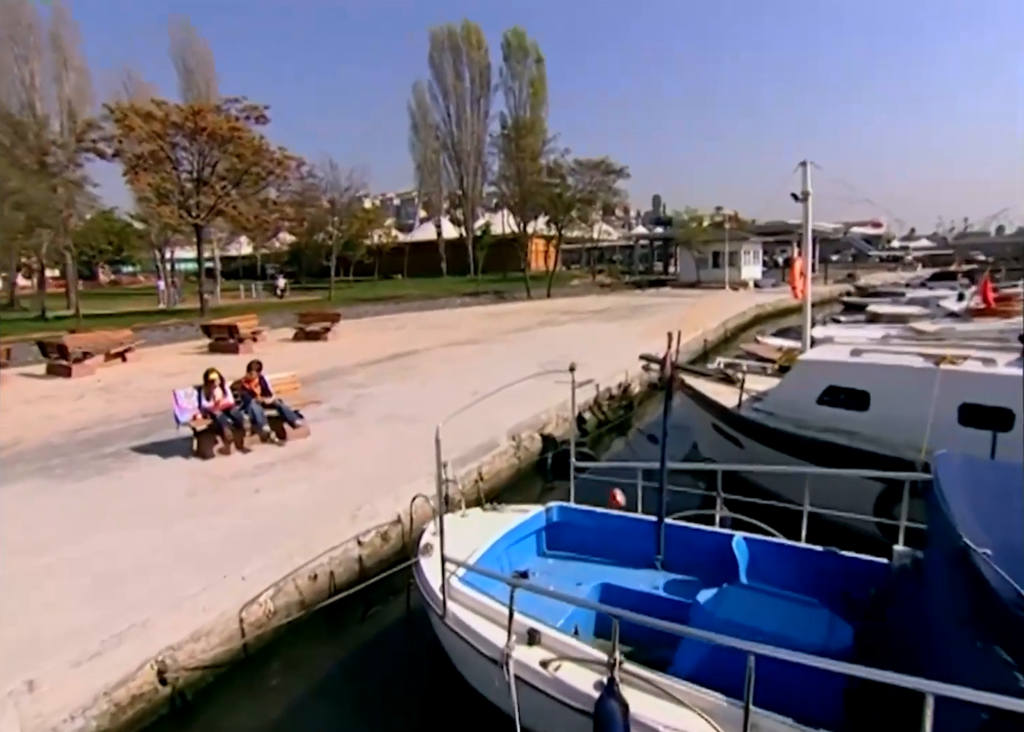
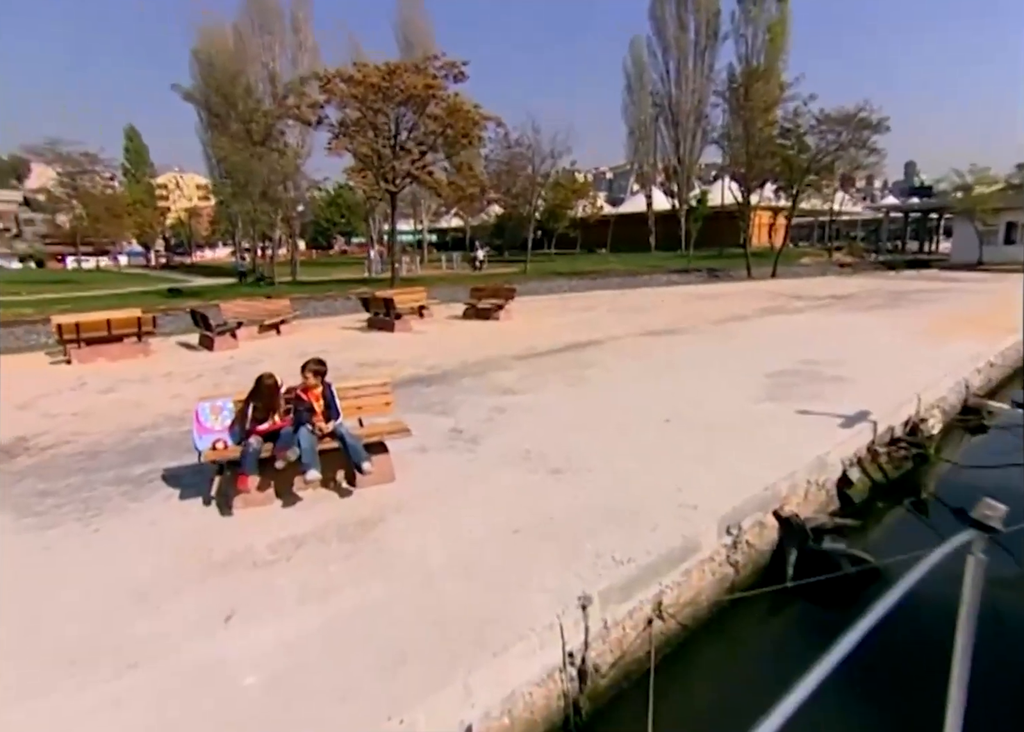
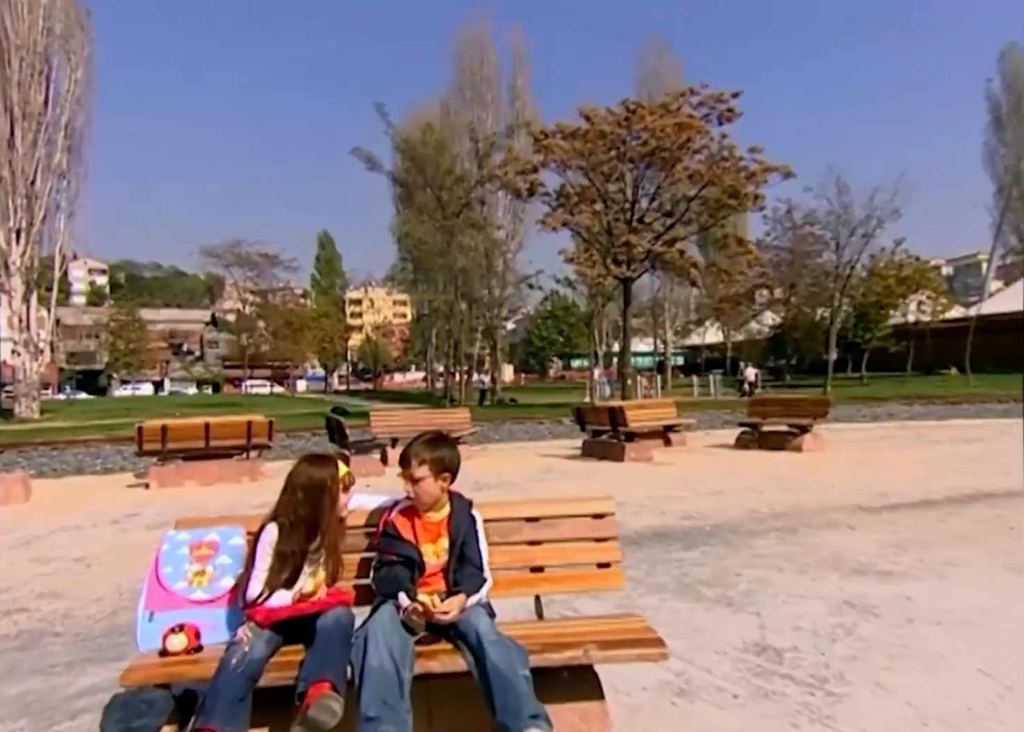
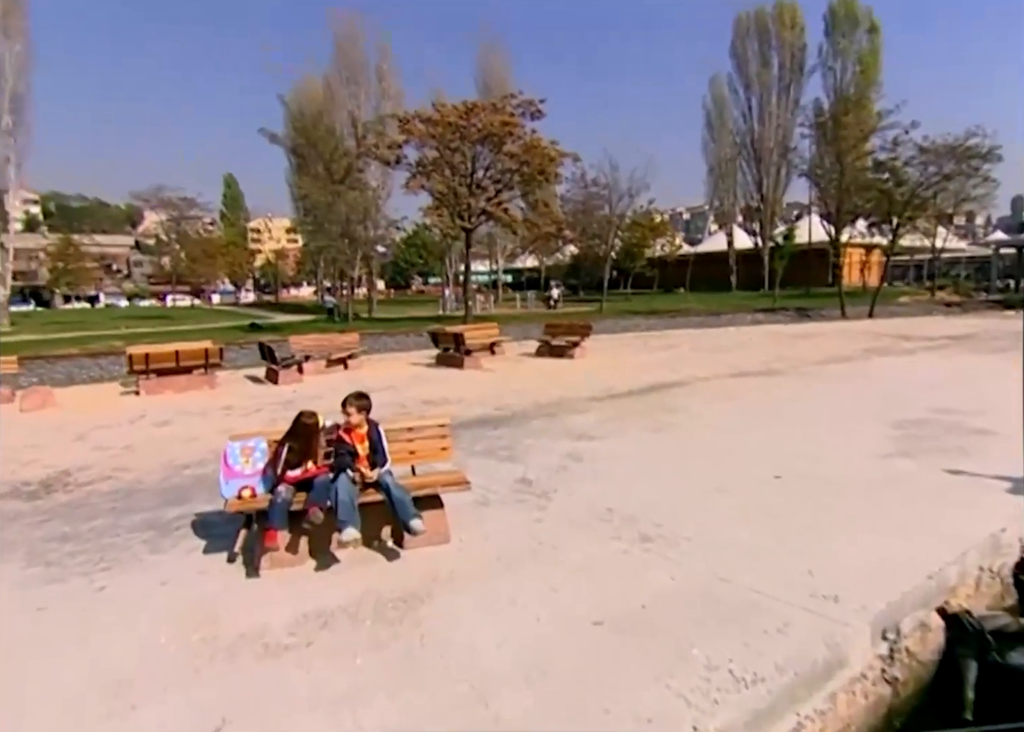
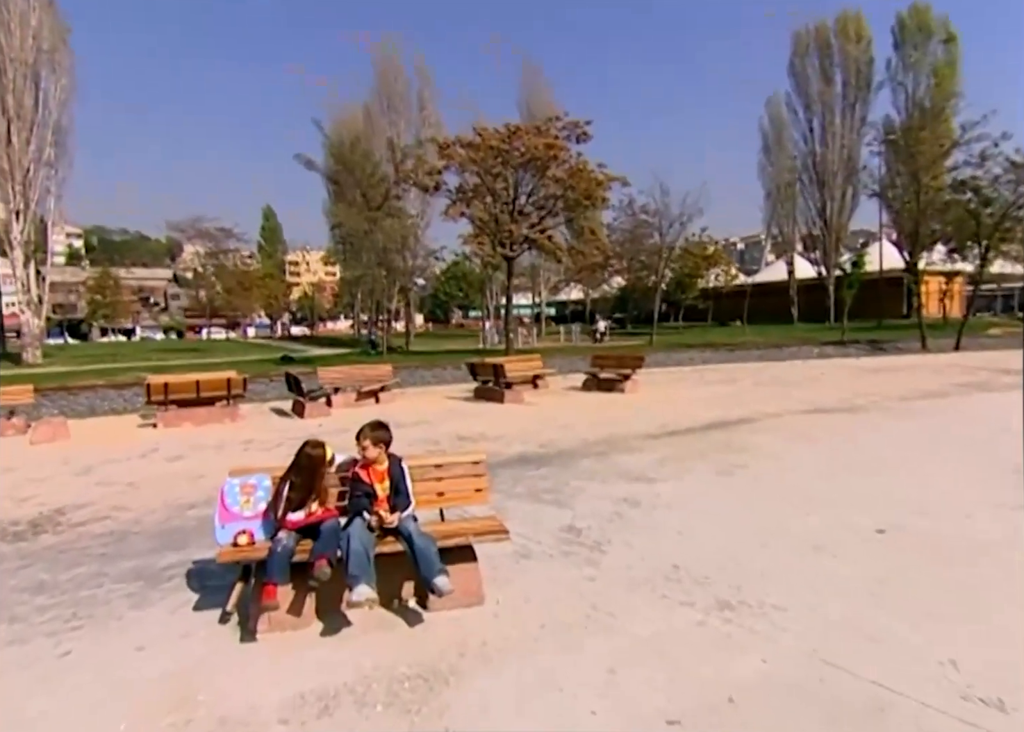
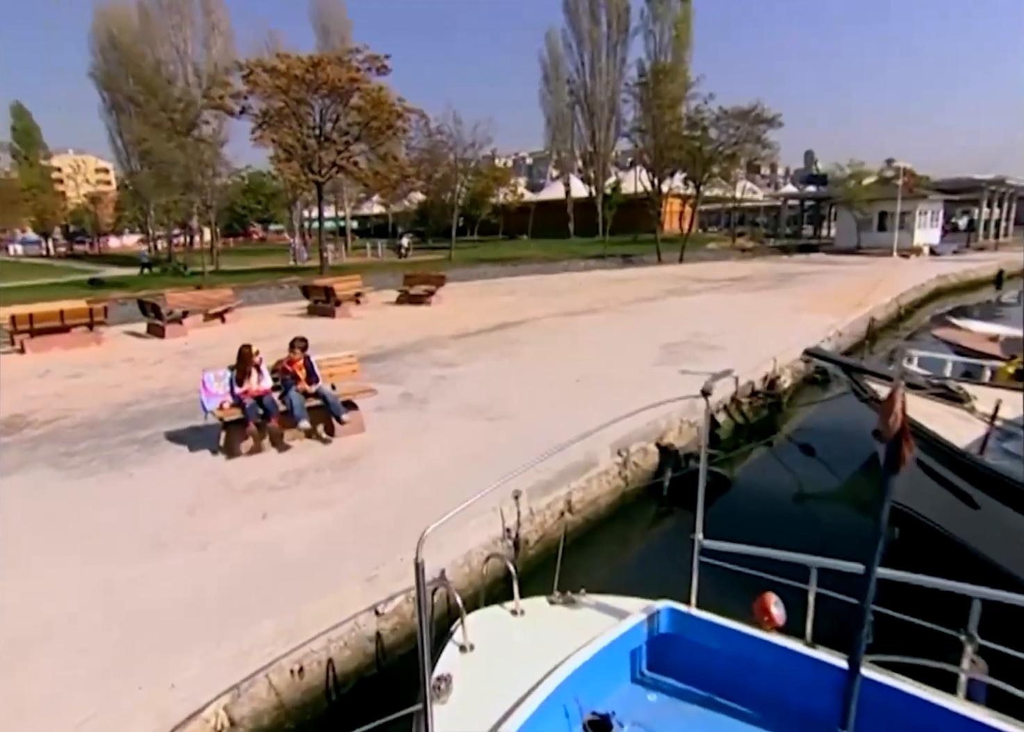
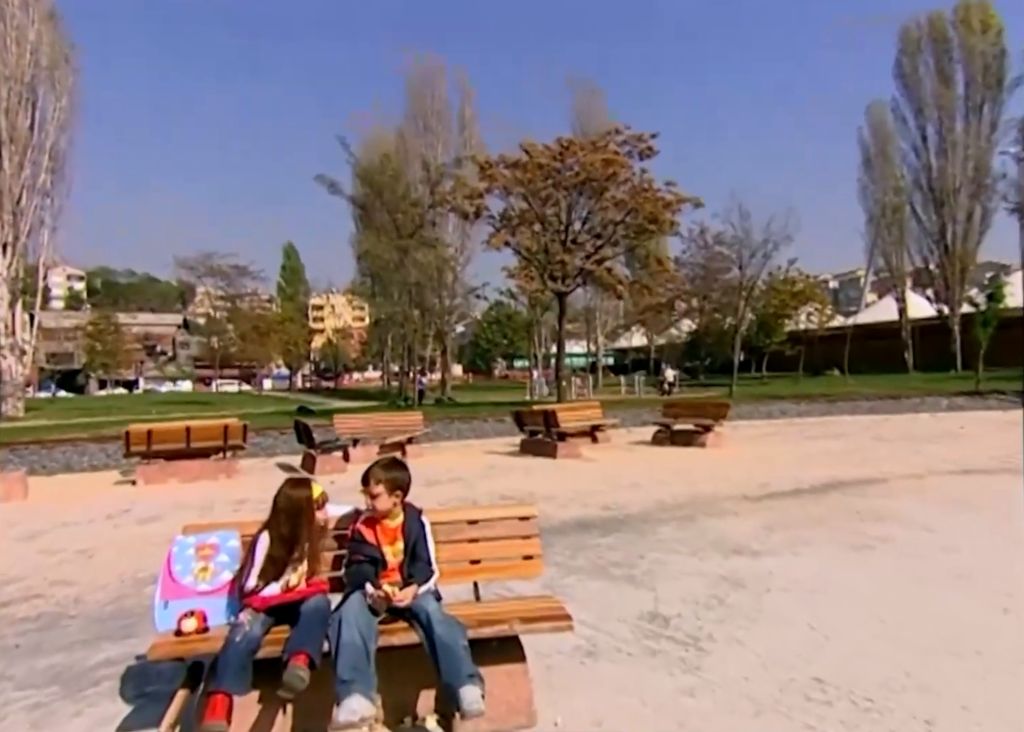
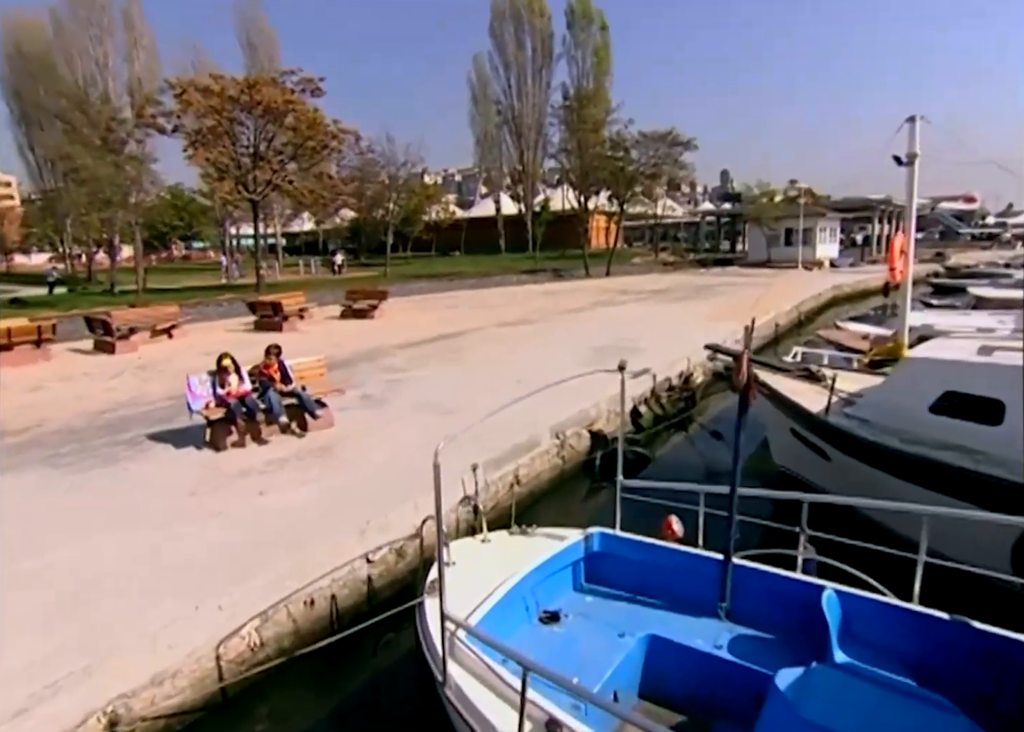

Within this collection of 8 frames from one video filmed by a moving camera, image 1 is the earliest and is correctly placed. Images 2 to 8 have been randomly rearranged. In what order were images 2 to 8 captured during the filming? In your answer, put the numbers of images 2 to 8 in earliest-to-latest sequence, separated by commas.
8, 6, 2, 4, 5, 7, 3
